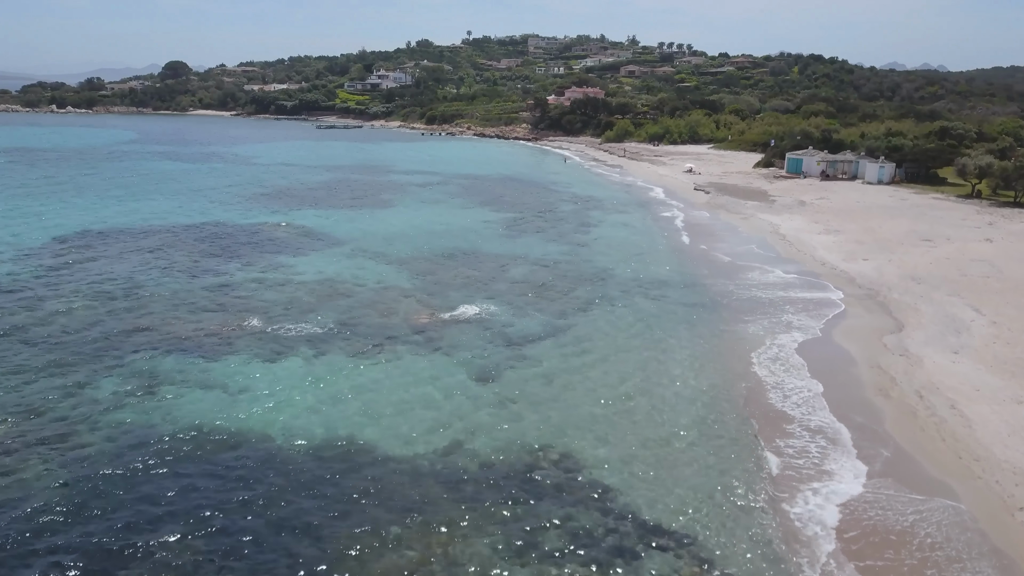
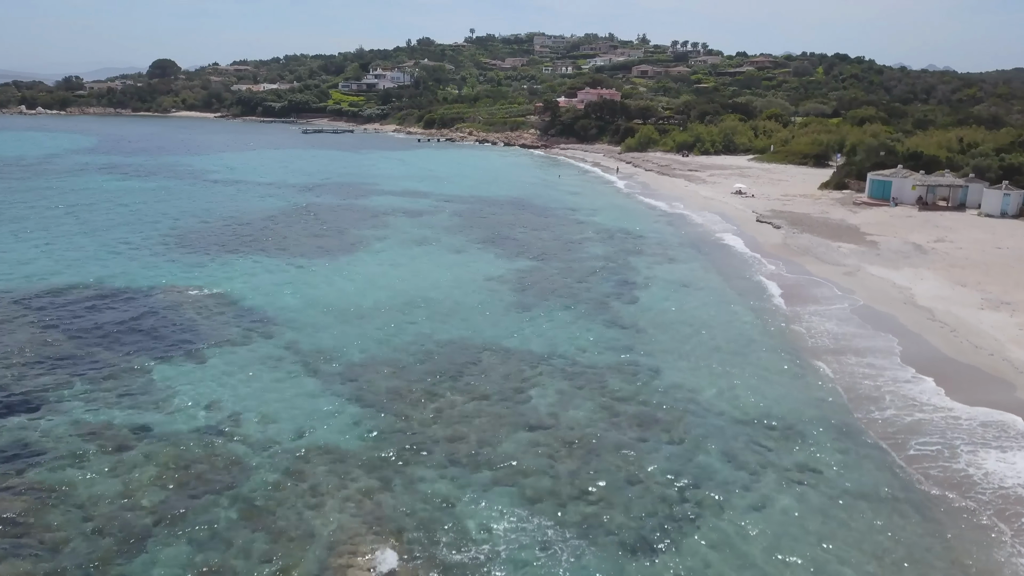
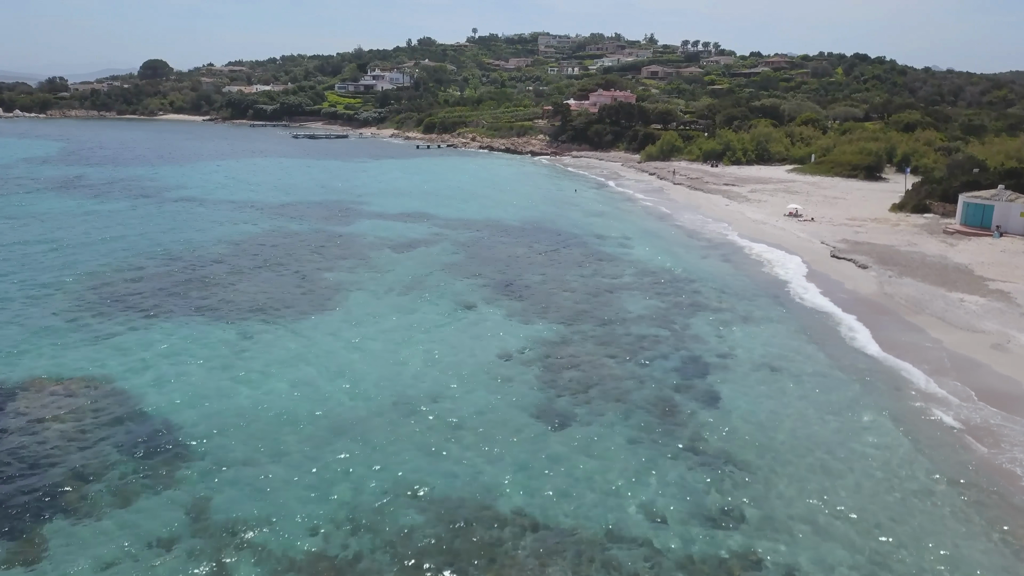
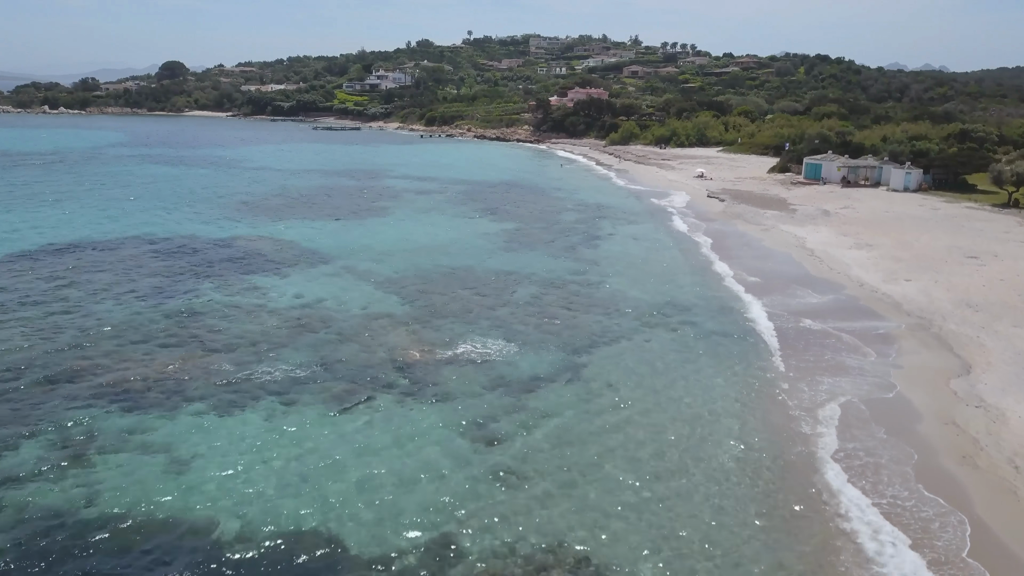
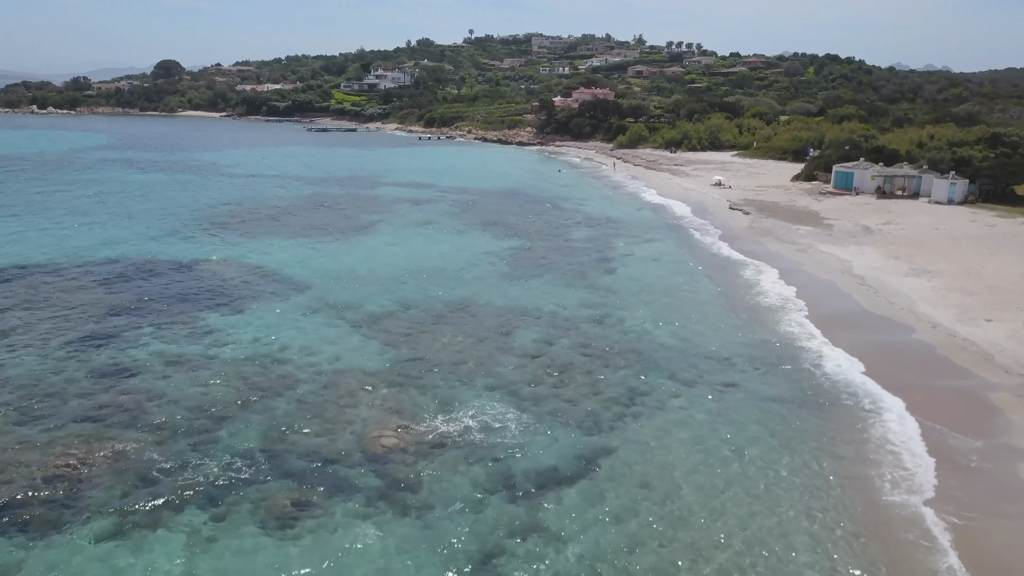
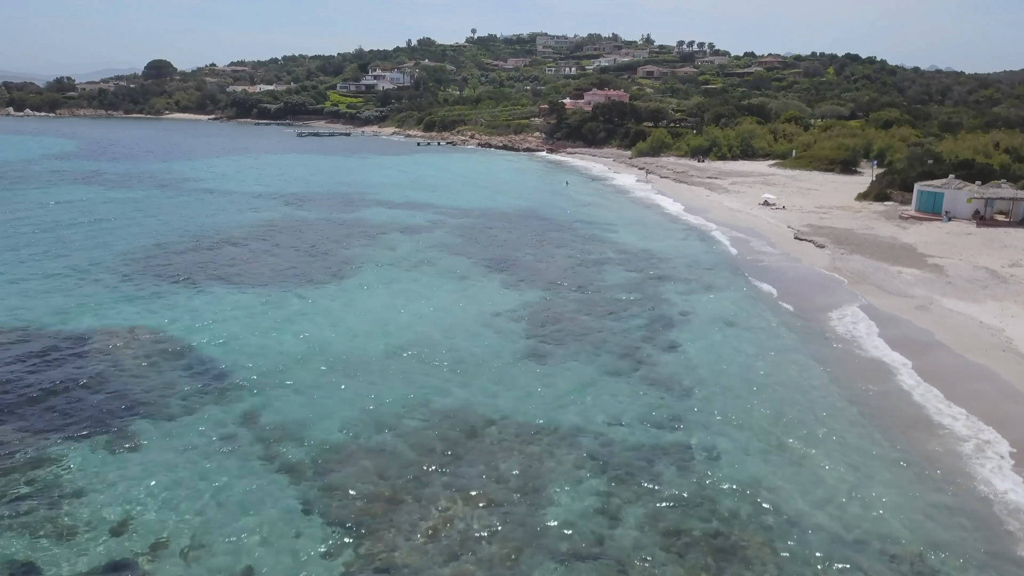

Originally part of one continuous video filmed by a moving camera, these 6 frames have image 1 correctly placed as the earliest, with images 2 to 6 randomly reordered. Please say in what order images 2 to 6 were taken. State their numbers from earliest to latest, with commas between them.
4, 5, 2, 6, 3
